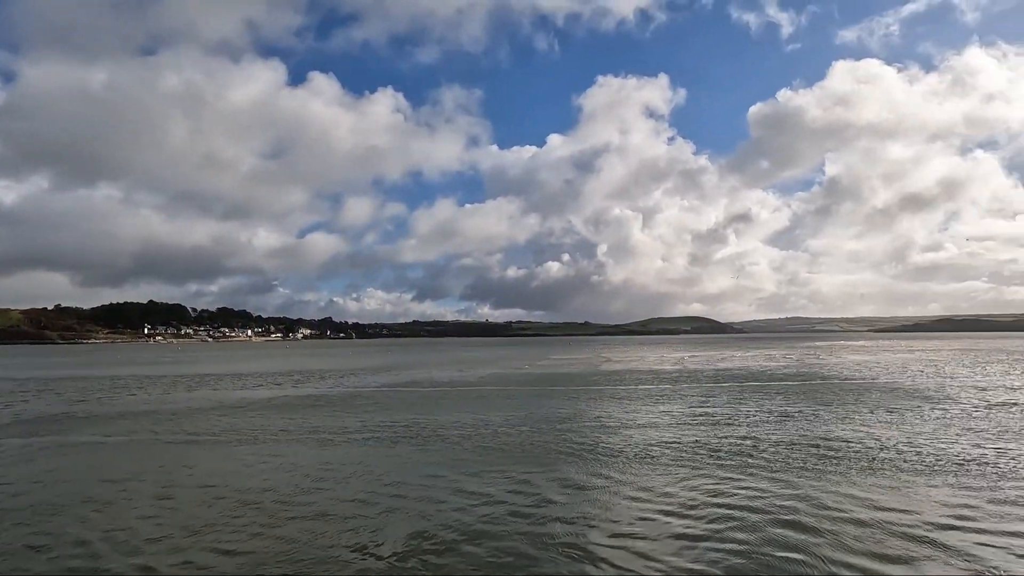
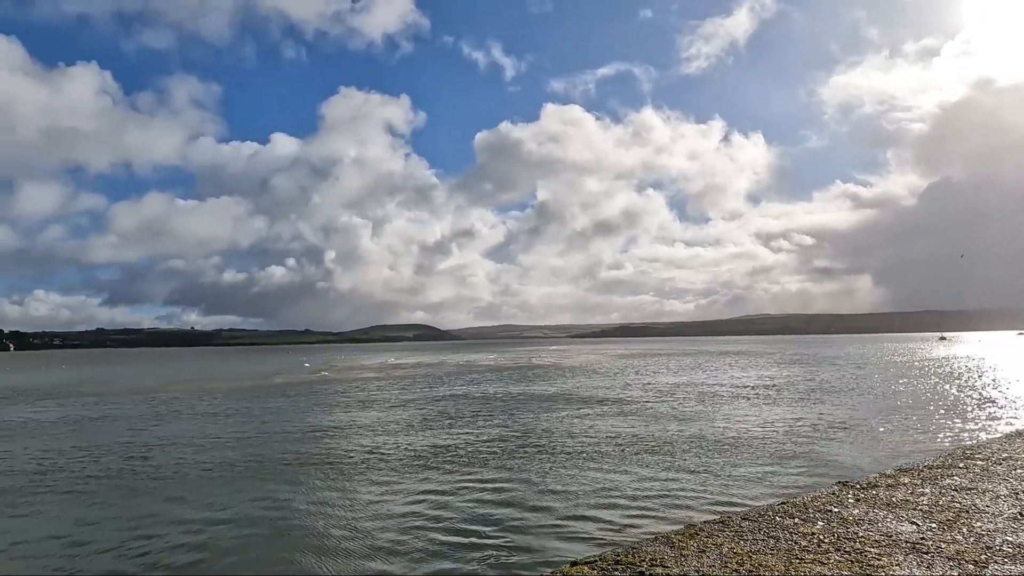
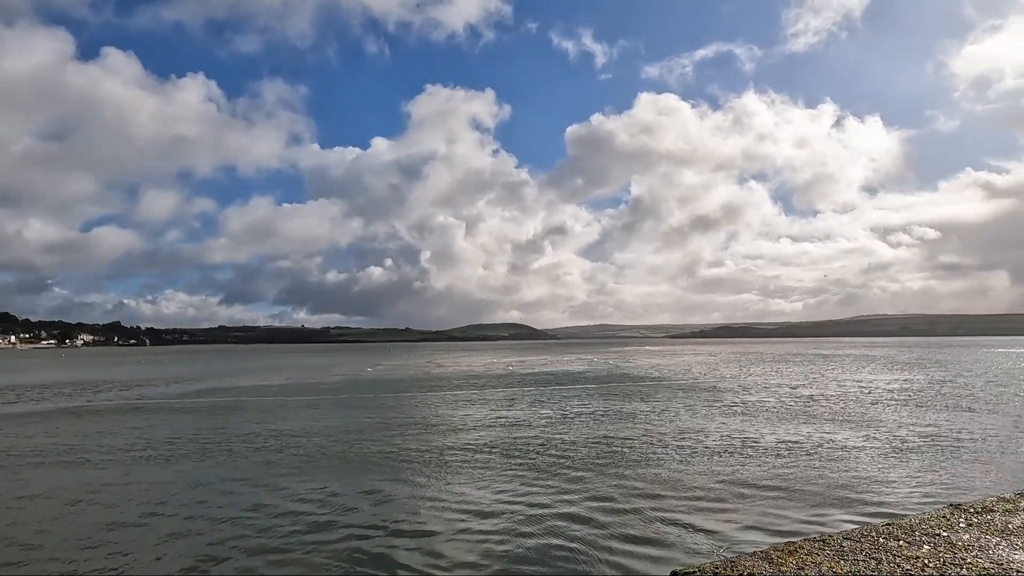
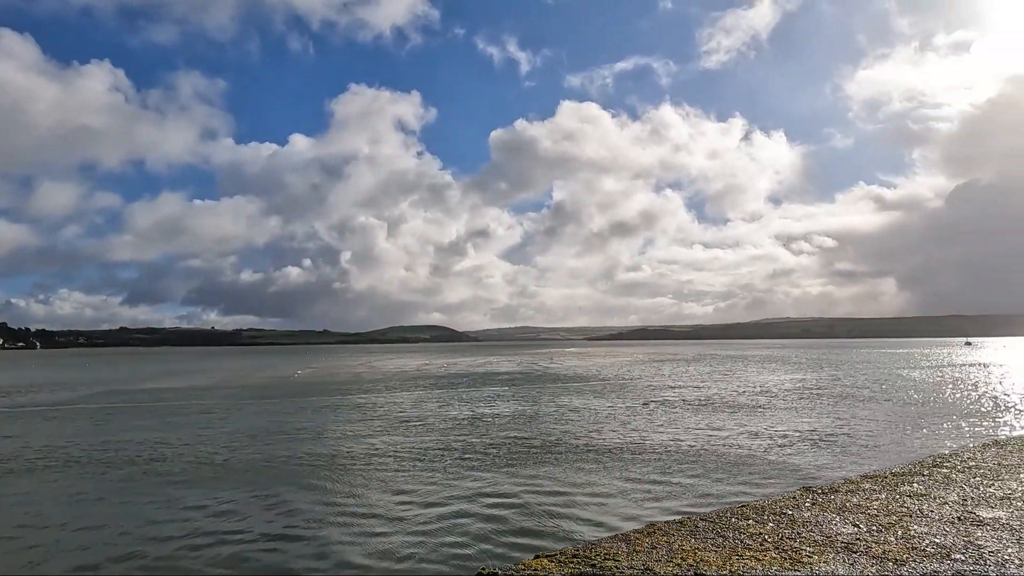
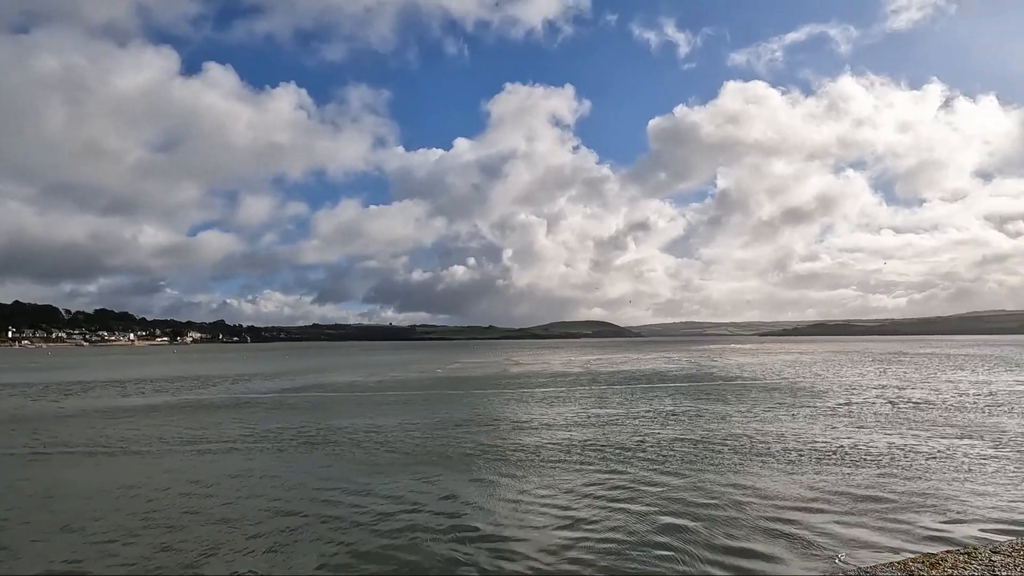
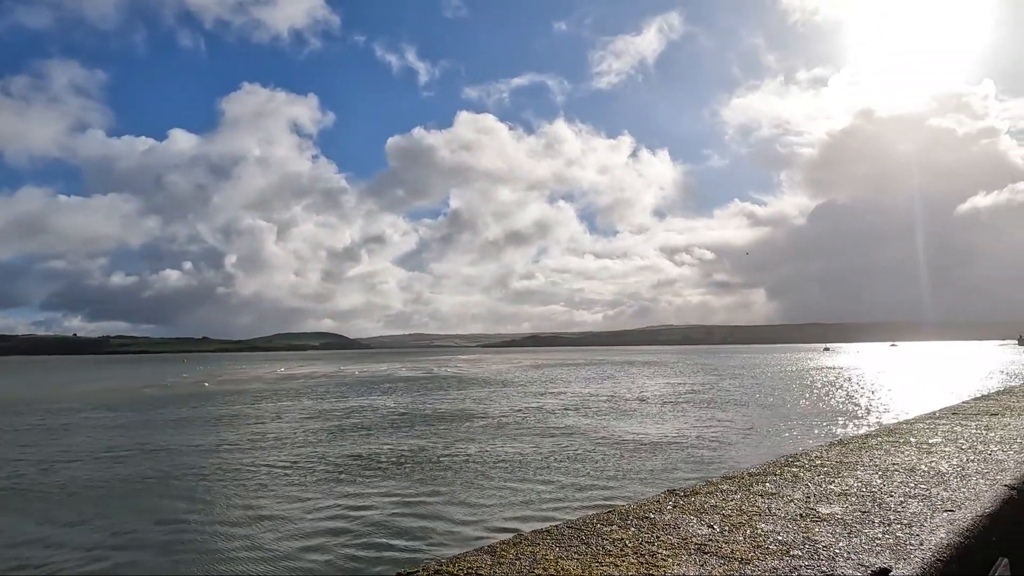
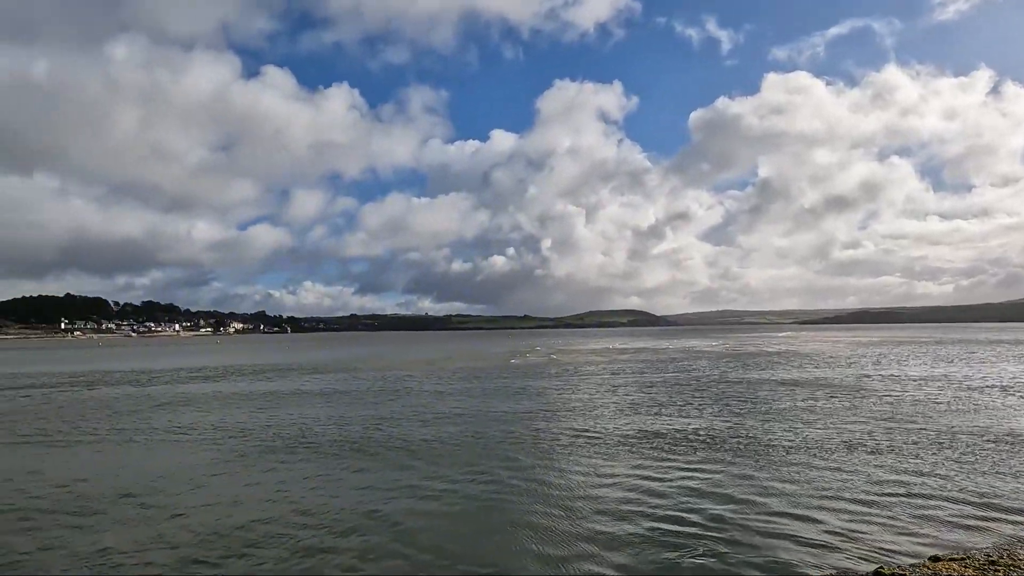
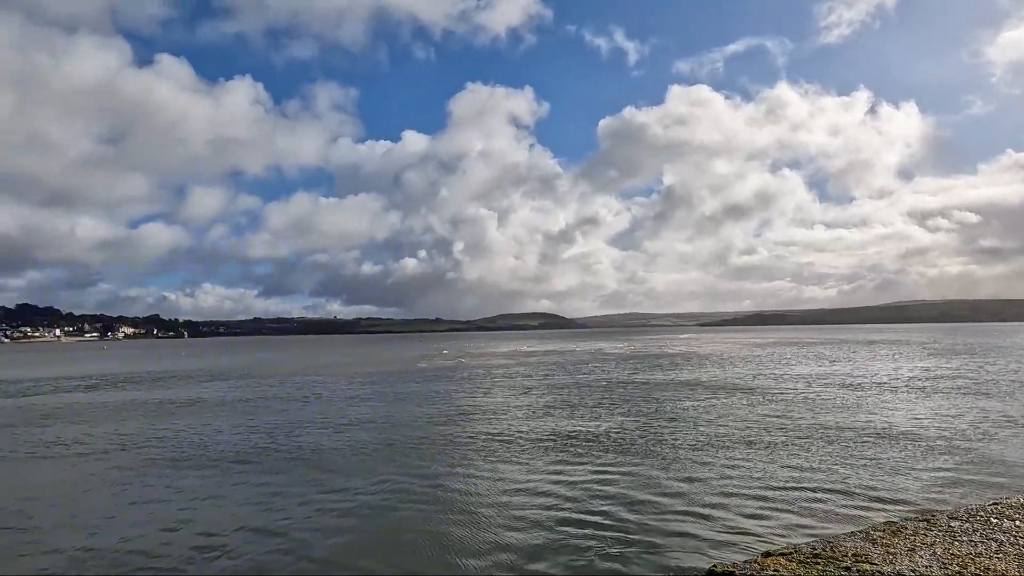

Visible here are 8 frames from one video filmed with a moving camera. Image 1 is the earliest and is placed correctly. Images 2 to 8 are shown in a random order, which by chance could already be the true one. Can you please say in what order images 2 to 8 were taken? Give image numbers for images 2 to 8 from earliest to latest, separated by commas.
5, 3, 4, 6, 2, 8, 7
